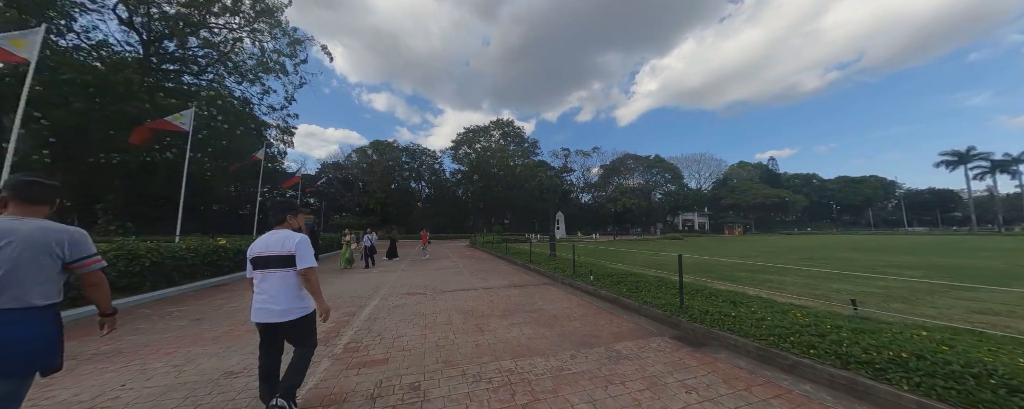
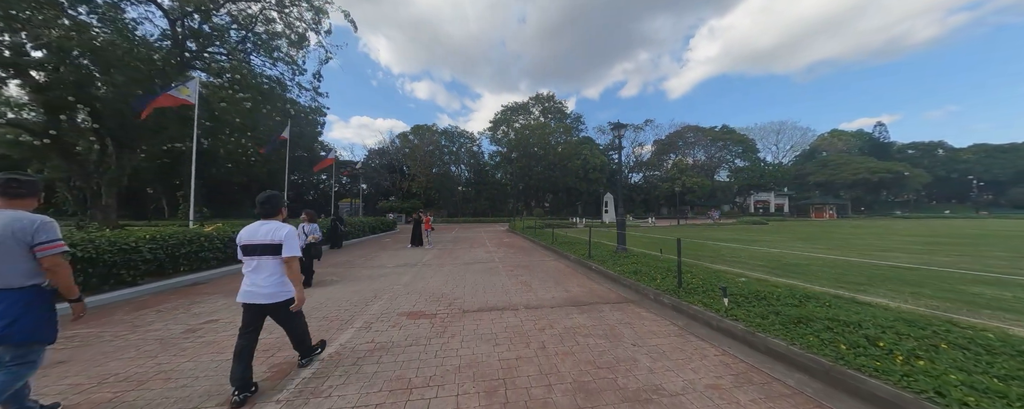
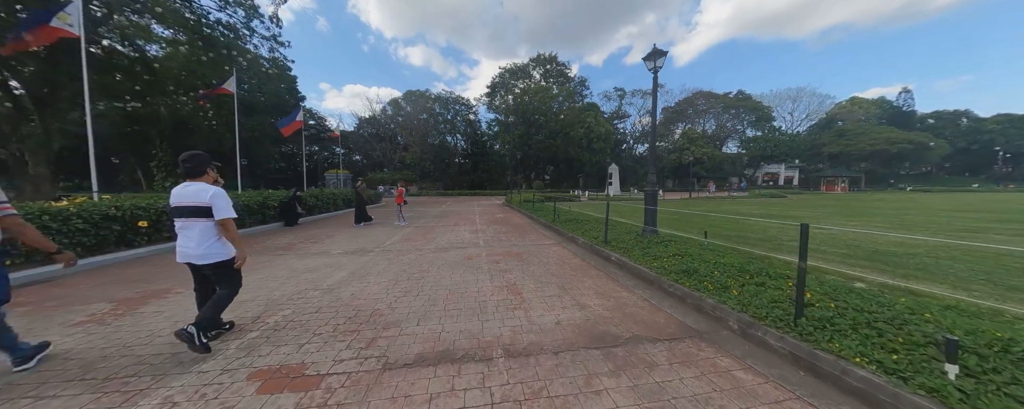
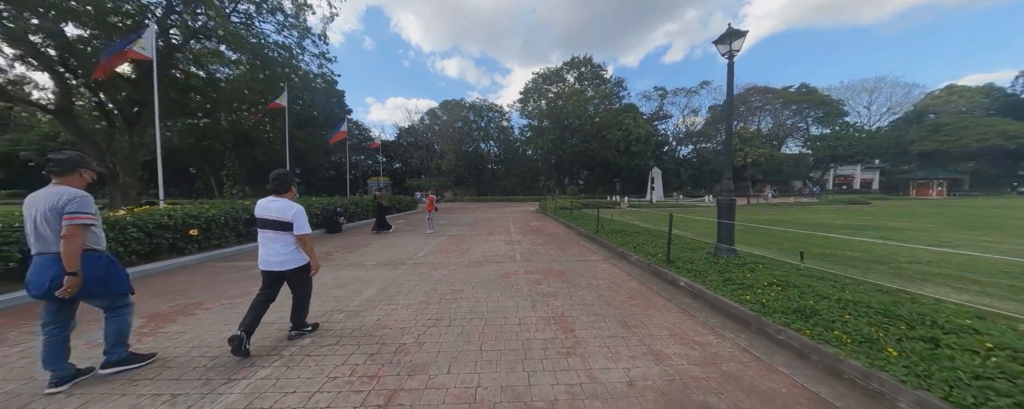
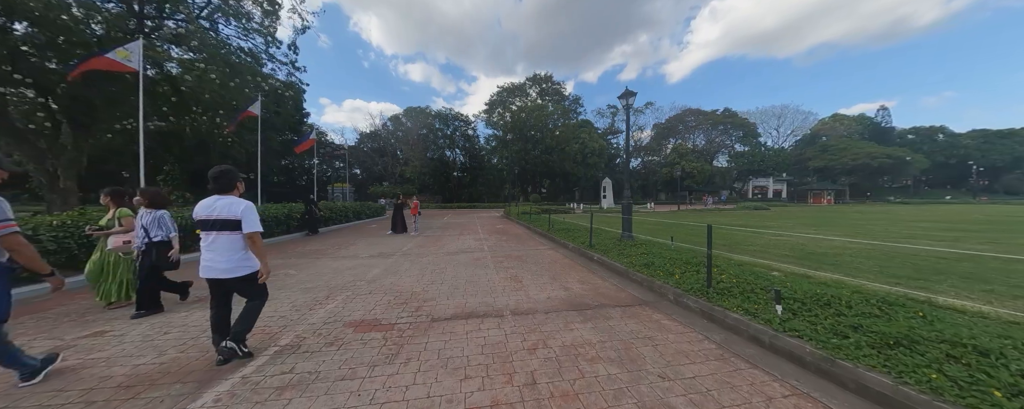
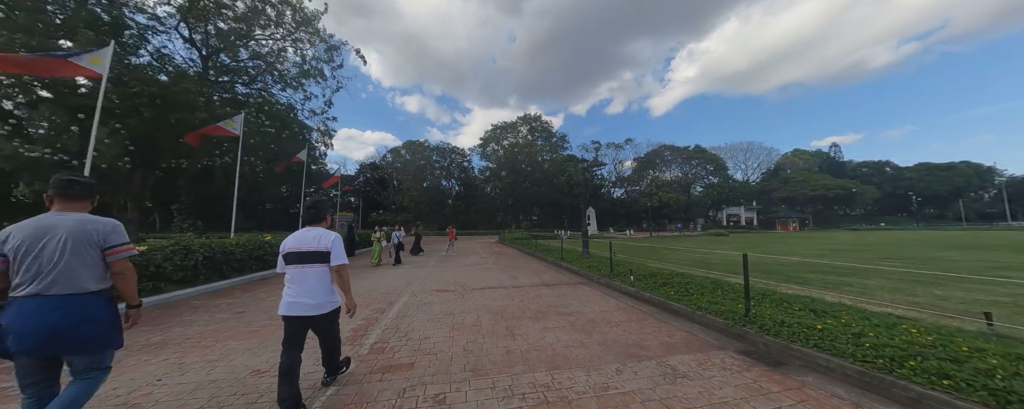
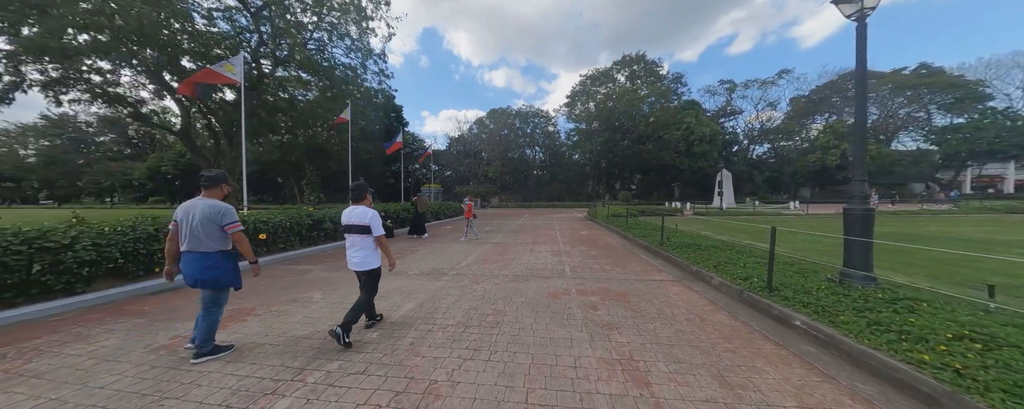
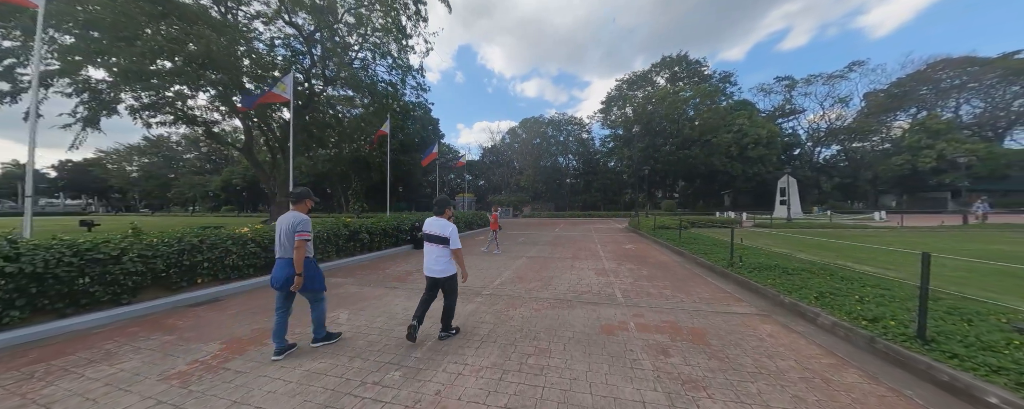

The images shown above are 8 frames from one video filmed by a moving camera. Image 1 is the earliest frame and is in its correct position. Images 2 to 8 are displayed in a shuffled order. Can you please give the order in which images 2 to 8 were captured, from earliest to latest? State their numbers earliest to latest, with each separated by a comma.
6, 2, 5, 3, 4, 7, 8
